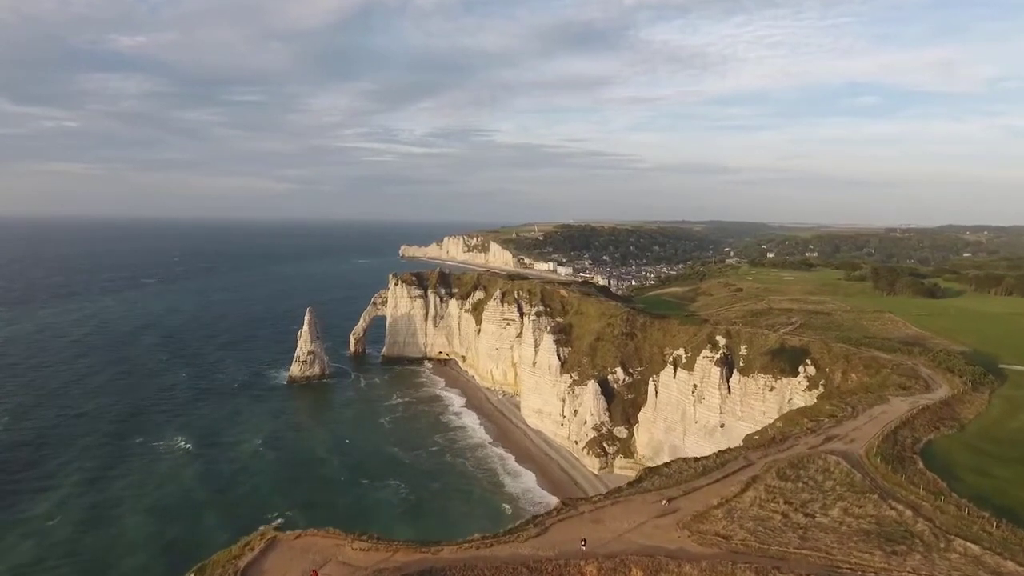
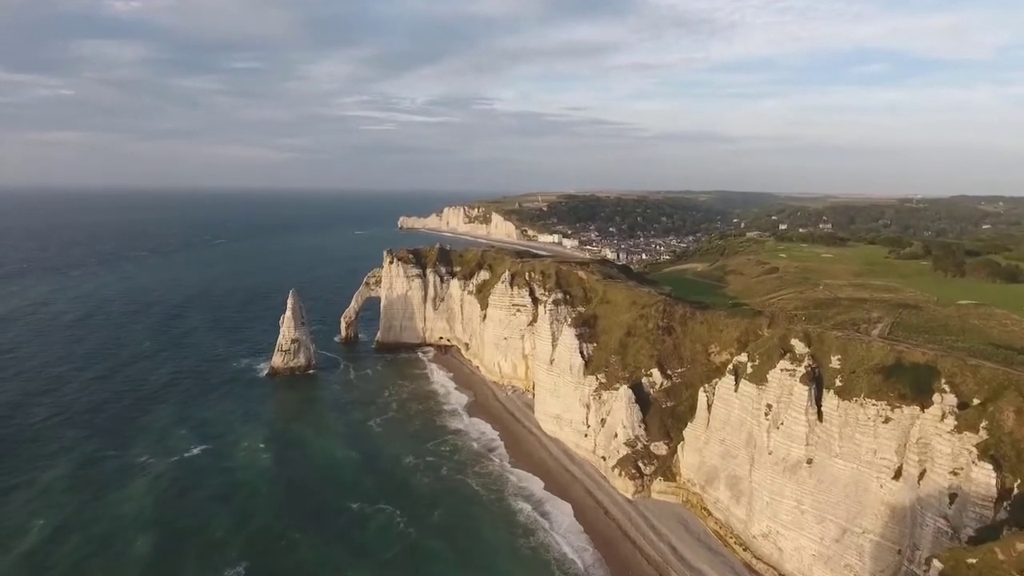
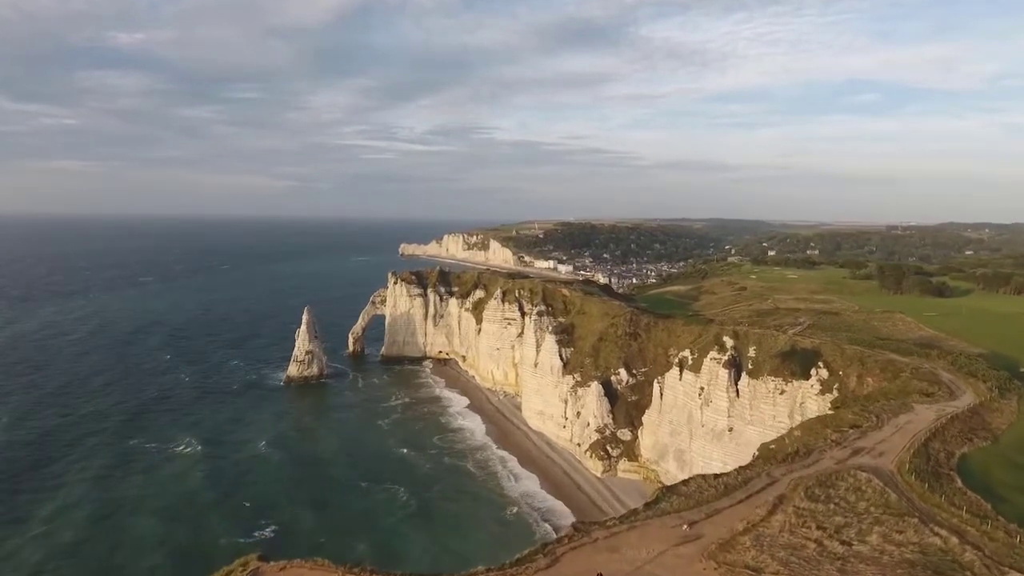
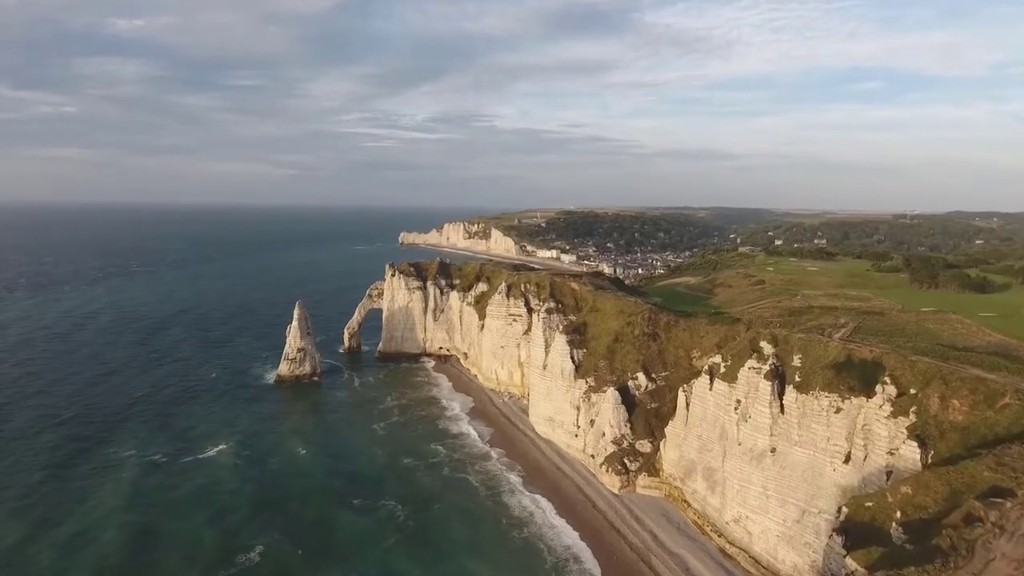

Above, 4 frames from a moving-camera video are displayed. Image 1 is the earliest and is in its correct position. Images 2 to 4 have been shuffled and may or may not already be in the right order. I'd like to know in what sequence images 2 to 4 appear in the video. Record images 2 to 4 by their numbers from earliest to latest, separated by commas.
3, 4, 2
